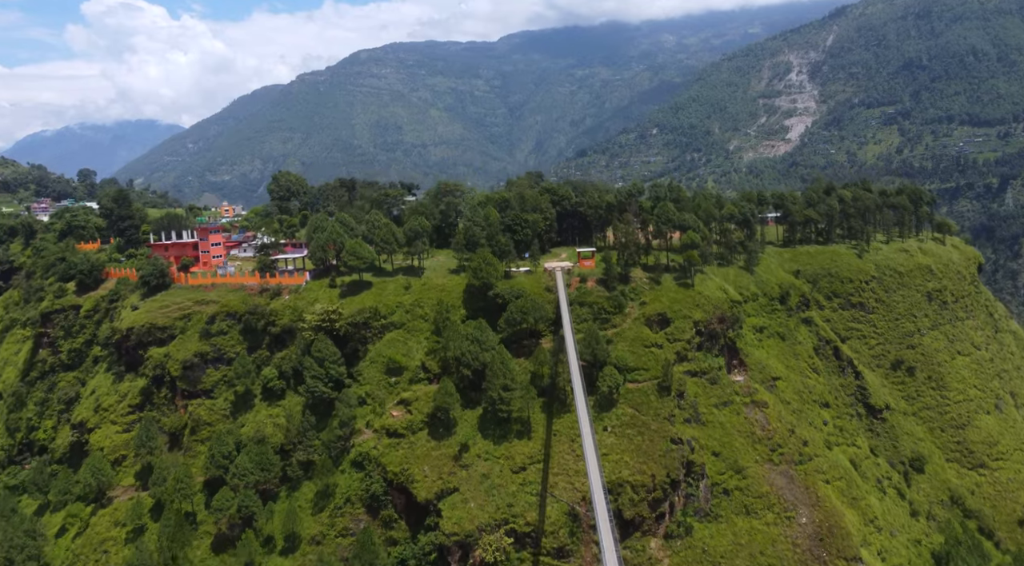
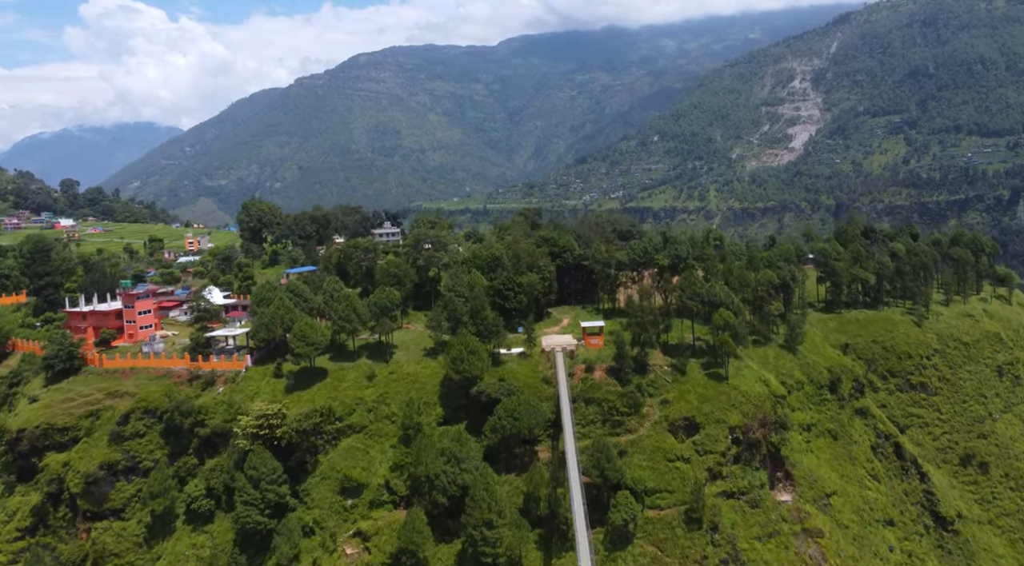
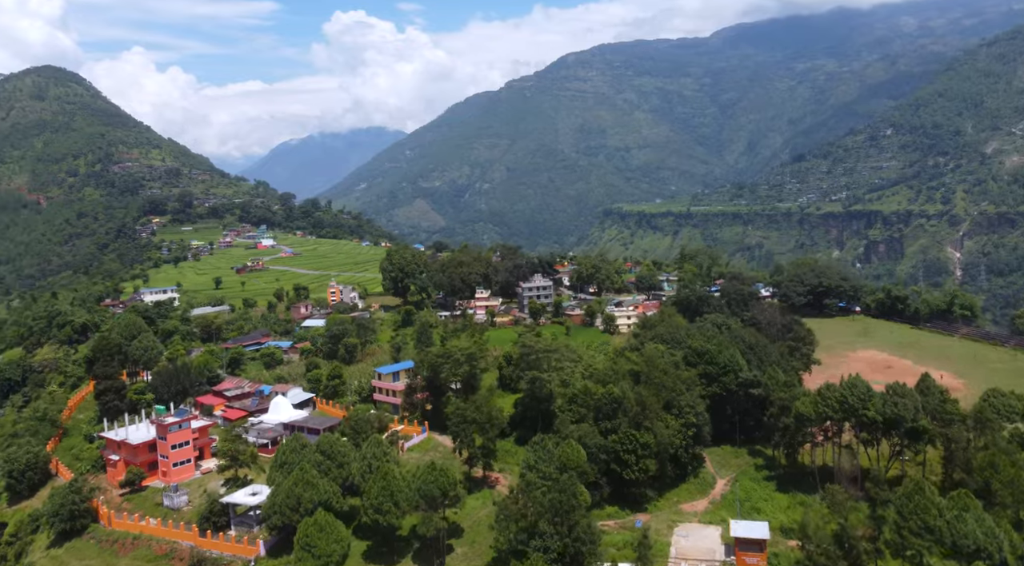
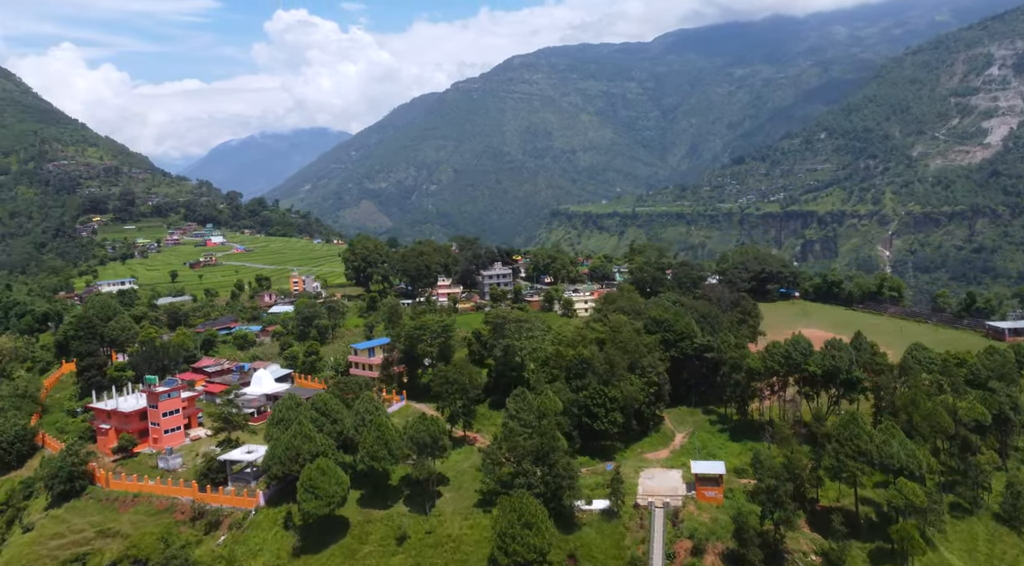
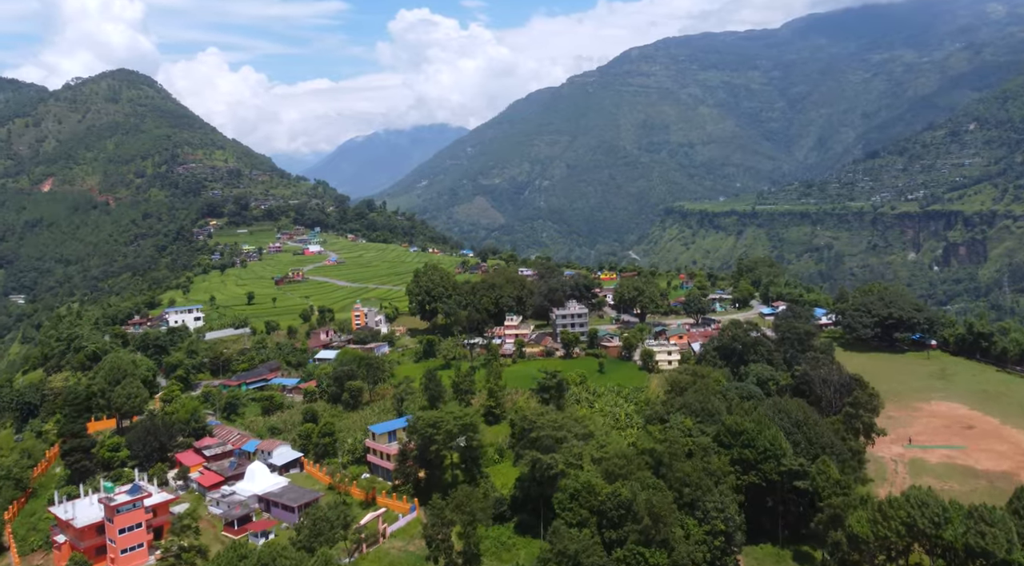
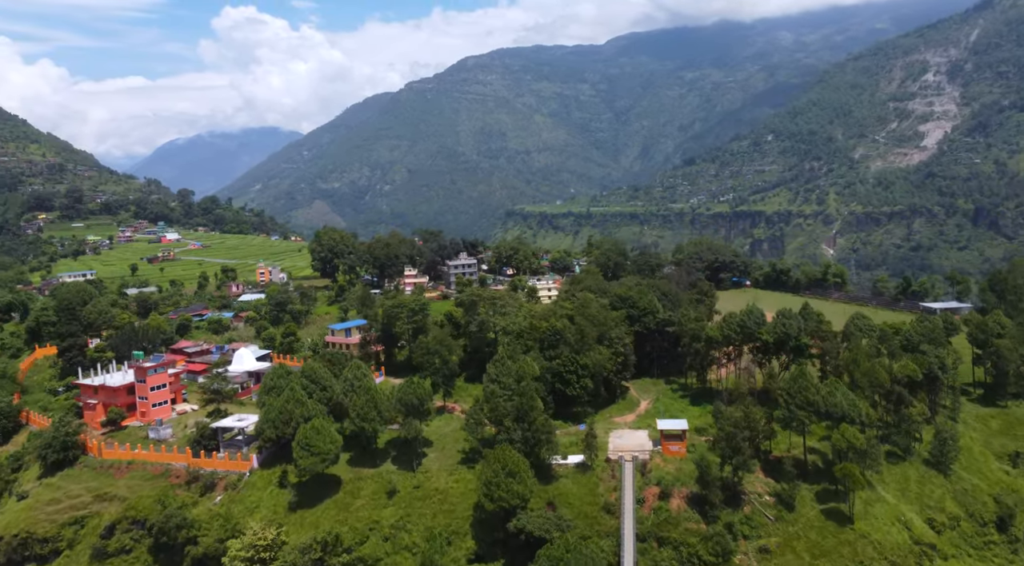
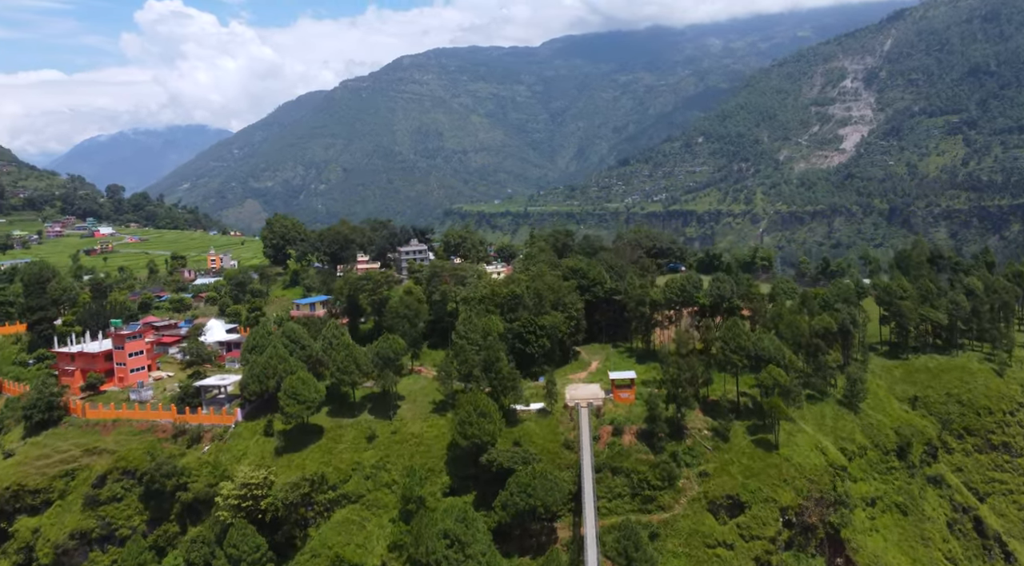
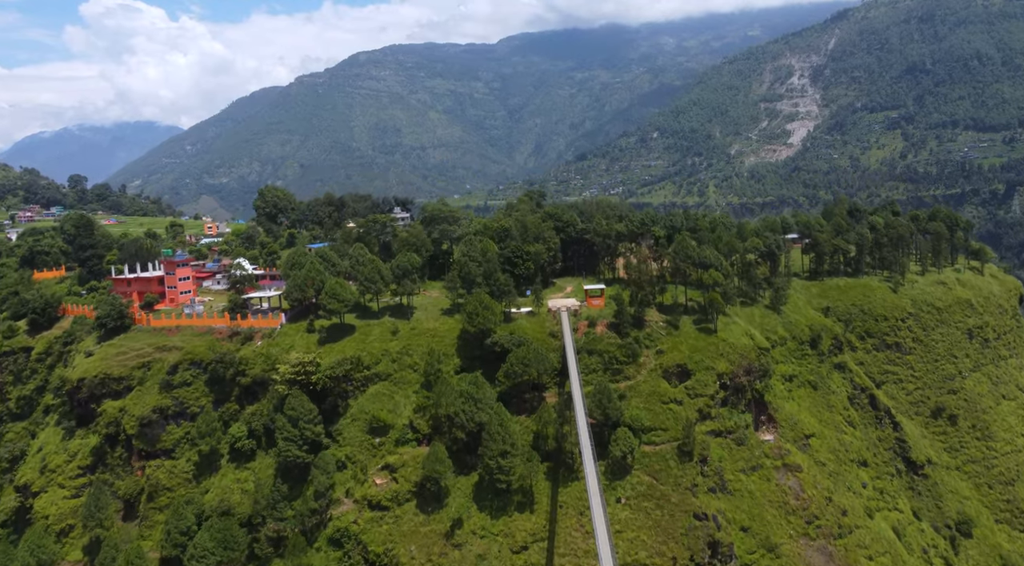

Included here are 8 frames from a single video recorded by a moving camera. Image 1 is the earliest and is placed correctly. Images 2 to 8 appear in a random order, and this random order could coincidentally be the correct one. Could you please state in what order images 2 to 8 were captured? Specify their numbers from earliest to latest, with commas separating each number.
8, 2, 7, 6, 4, 3, 5
